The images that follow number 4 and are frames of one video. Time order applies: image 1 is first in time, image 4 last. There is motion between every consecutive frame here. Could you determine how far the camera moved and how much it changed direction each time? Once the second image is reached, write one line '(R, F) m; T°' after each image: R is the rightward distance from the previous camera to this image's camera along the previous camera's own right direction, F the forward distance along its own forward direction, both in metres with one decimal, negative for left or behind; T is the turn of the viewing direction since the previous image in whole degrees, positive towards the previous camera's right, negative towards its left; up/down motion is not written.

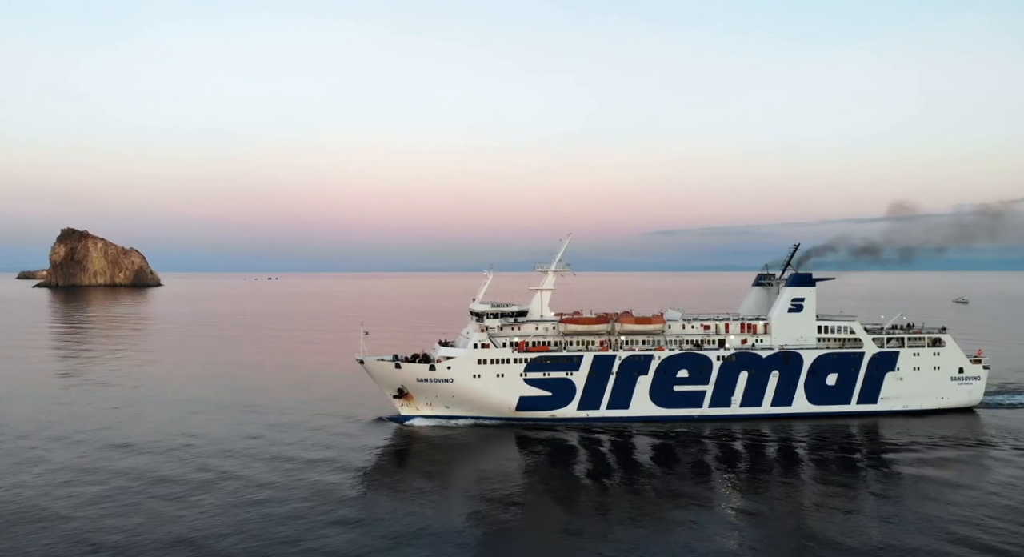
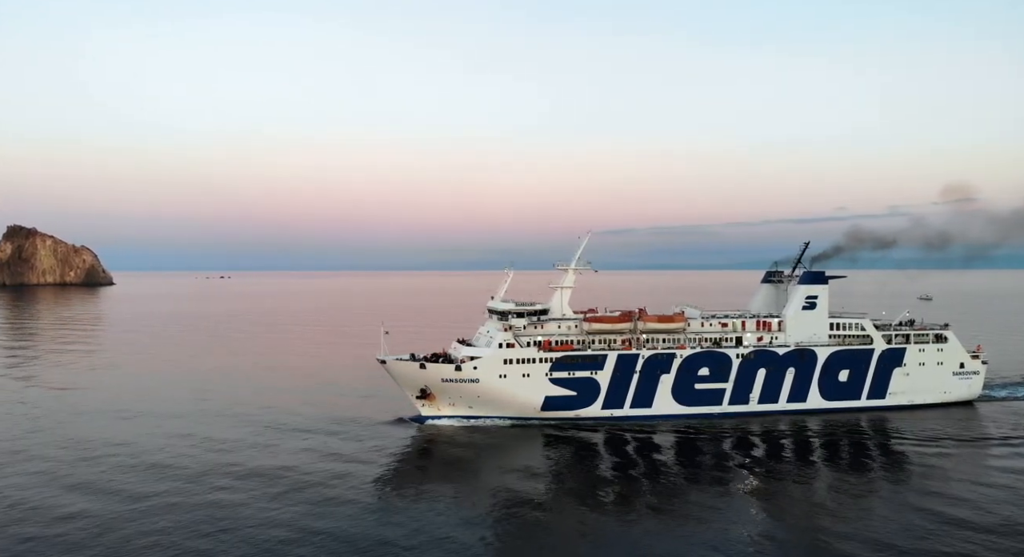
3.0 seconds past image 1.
(-1.9, +0.4) m; +1°
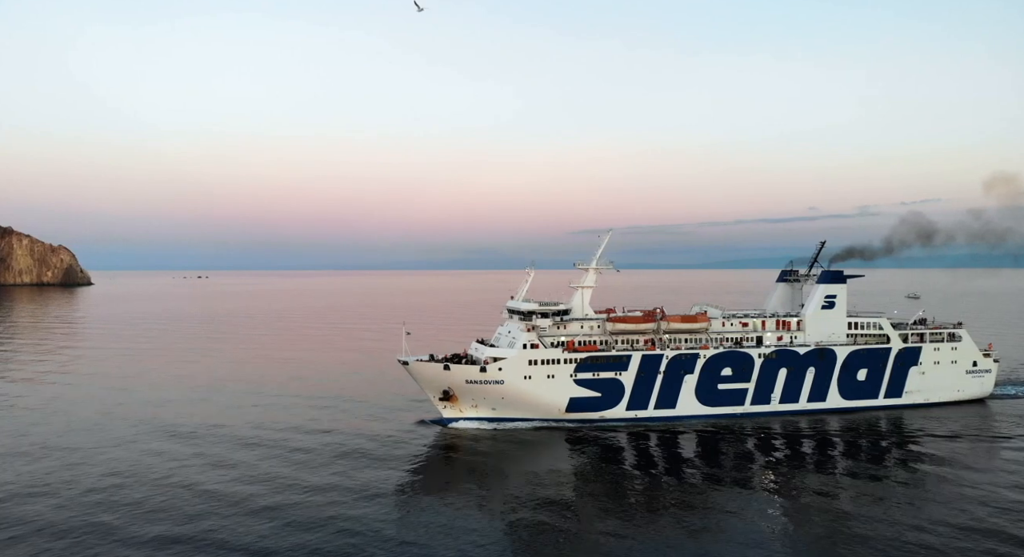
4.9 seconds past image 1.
(-1.2, +0.5) m; 0°
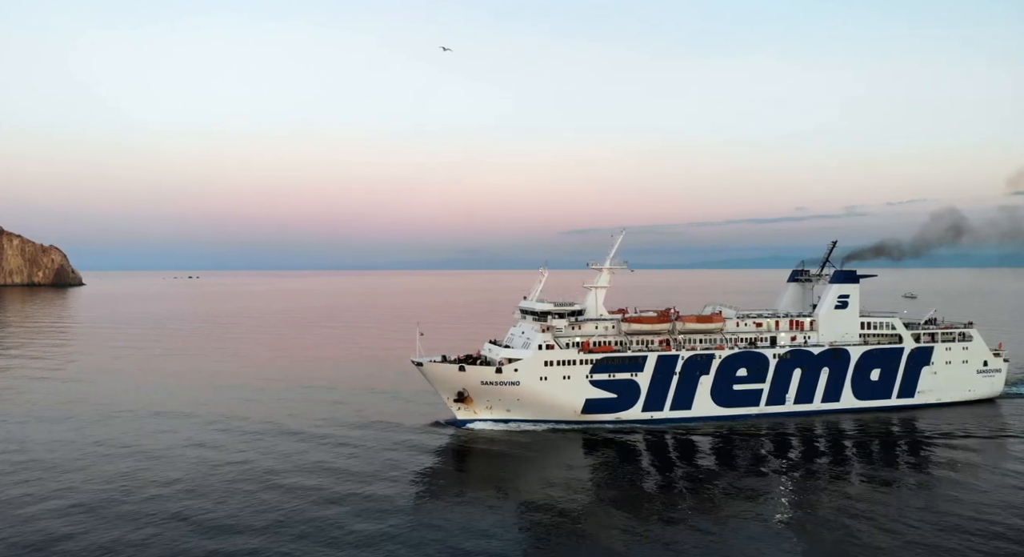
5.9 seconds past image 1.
(-0.7, +0.4) m; 0°
